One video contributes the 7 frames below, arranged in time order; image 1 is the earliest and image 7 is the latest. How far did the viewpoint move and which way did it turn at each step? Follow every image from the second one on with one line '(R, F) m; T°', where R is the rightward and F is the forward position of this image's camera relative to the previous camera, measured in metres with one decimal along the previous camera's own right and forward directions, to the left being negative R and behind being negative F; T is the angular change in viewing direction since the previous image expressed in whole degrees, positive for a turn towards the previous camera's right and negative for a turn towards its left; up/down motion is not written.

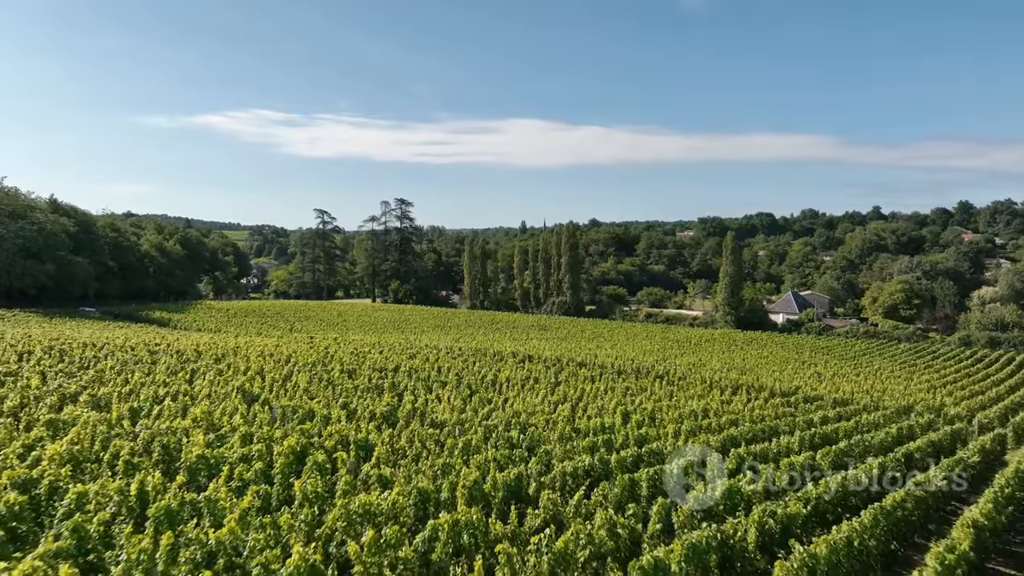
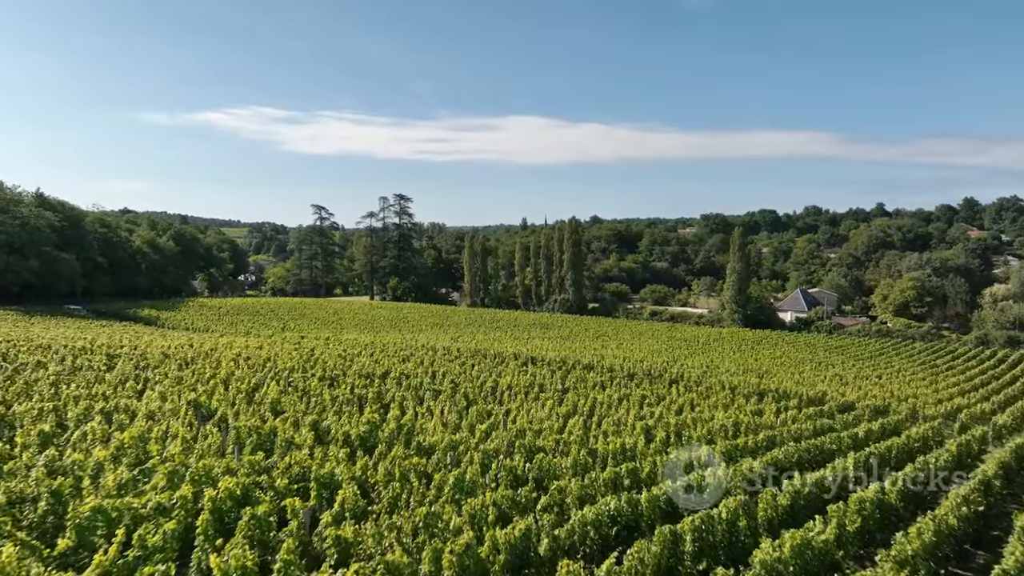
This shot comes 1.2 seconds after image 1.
(-0.1, +2.1) m; 0°
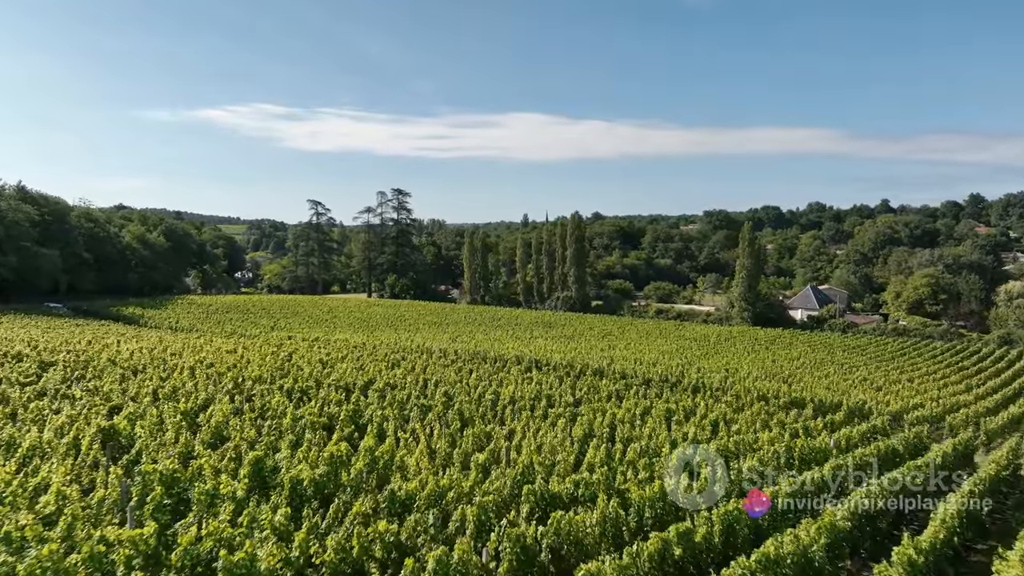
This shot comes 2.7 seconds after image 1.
(-0.1, +2.6) m; 0°
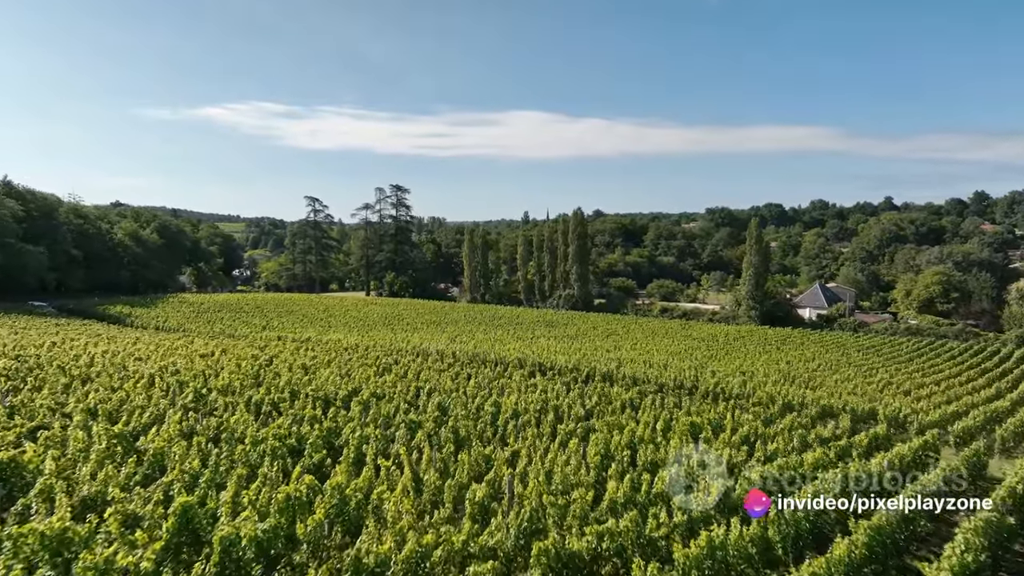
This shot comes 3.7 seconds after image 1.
(-0.1, +1.9) m; 0°
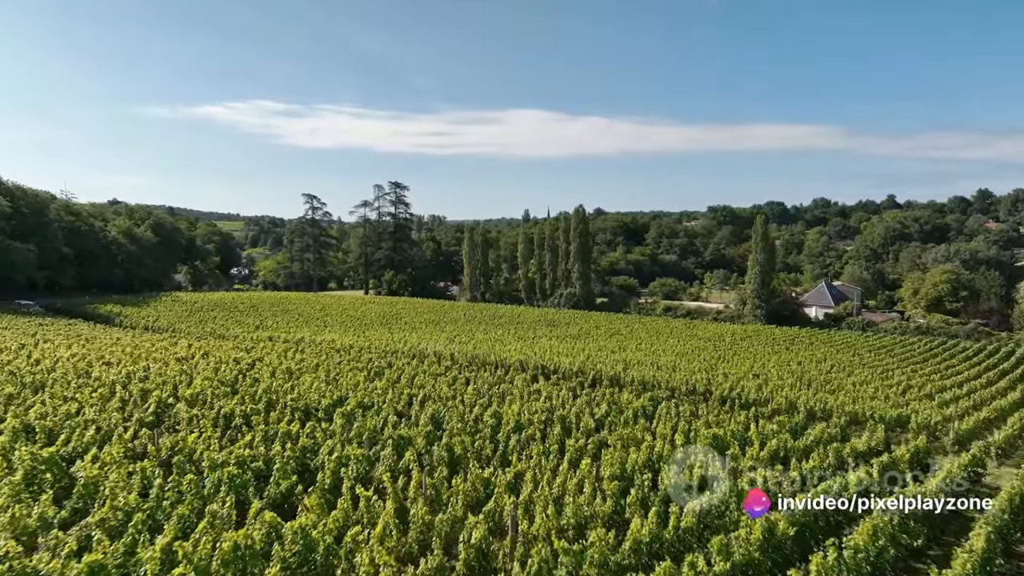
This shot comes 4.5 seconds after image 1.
(0.0, +1.4) m; 0°
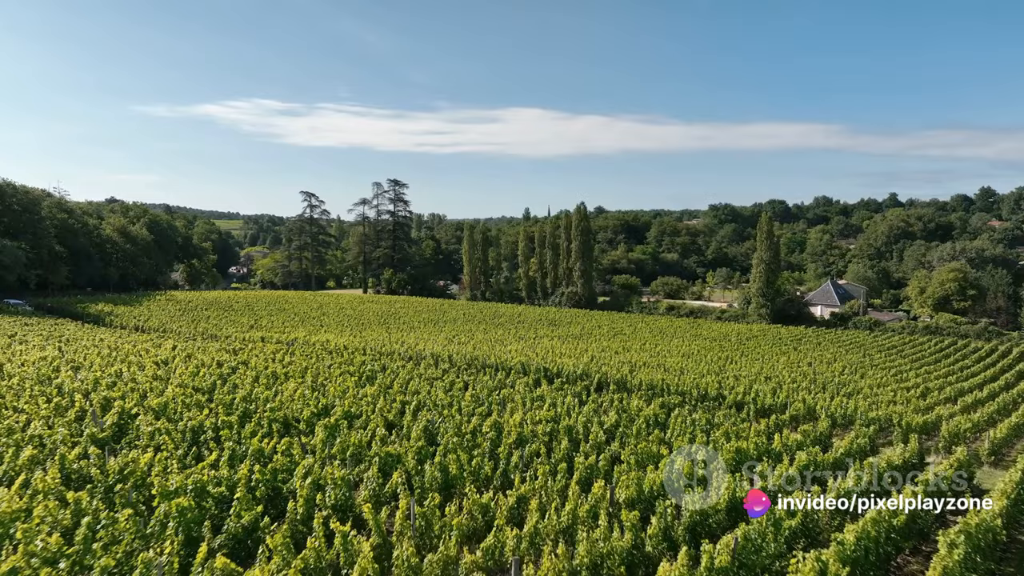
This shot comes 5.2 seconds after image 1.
(0.0, +1.2) m; 0°
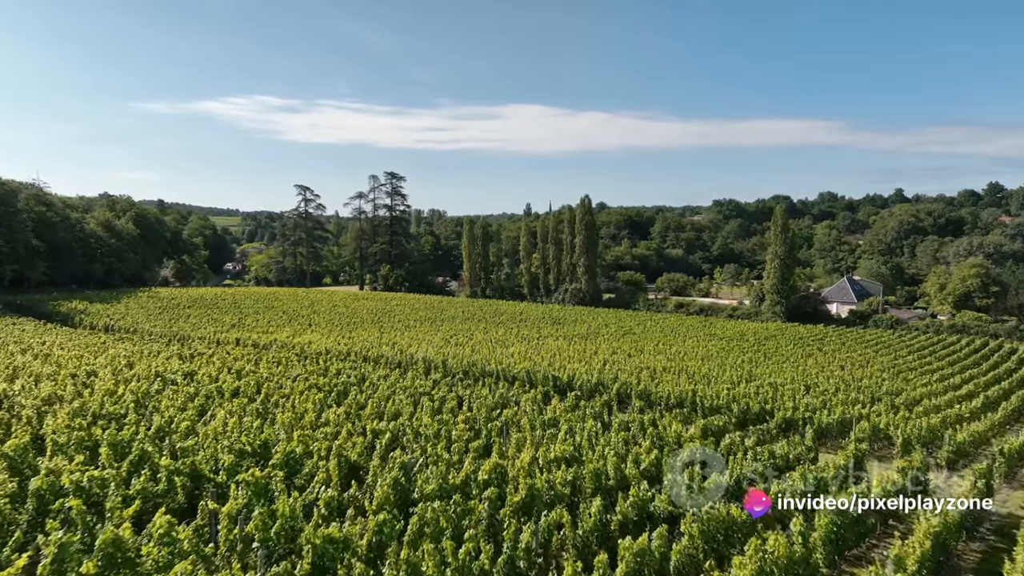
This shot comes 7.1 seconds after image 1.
(-0.1, +3.3) m; 0°
